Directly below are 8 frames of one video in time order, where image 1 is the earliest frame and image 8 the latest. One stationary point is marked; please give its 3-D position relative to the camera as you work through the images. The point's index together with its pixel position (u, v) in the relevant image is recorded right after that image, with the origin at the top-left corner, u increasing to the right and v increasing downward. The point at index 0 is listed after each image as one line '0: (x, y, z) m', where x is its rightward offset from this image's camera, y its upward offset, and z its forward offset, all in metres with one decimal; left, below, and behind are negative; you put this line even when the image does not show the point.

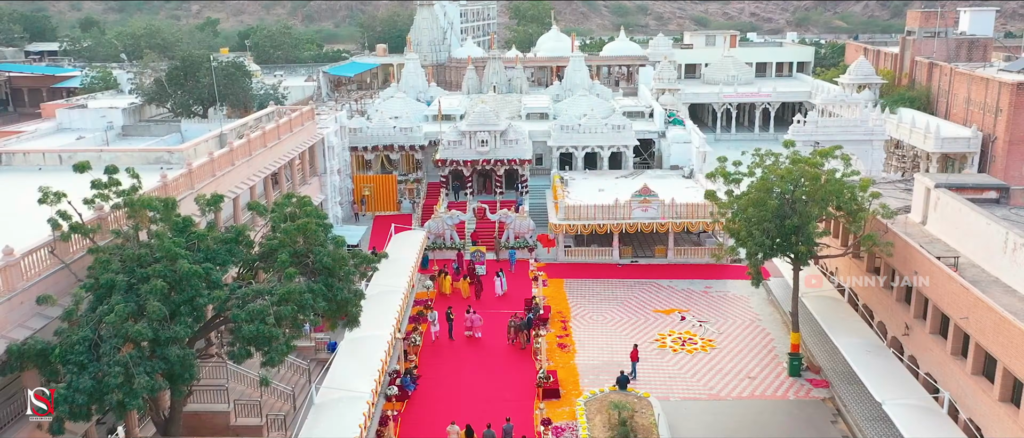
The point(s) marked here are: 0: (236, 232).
0: (-5.7, -0.3, +16.6) m
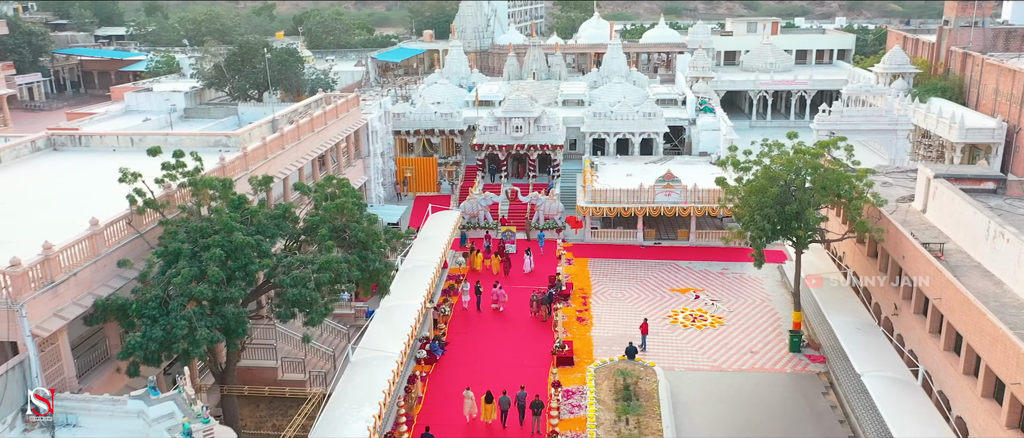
0: (-5.4, +0.2, +19.0) m
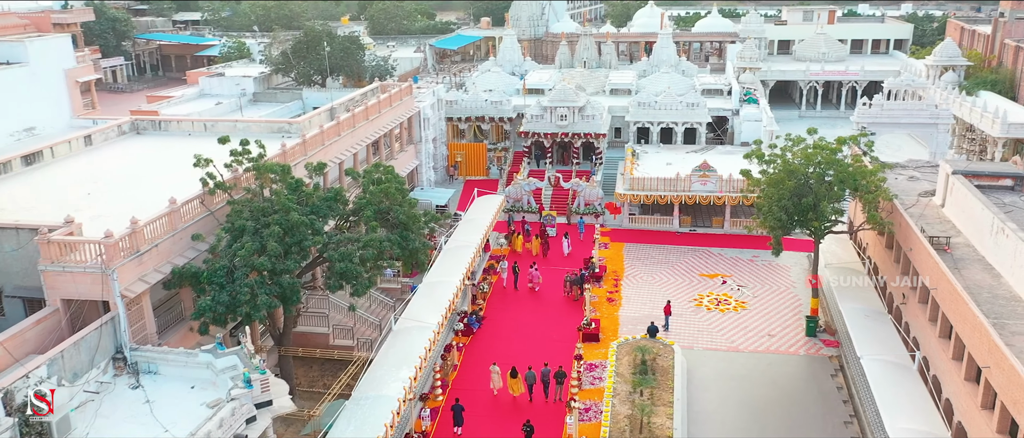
0: (-4.7, +0.7, +21.4) m
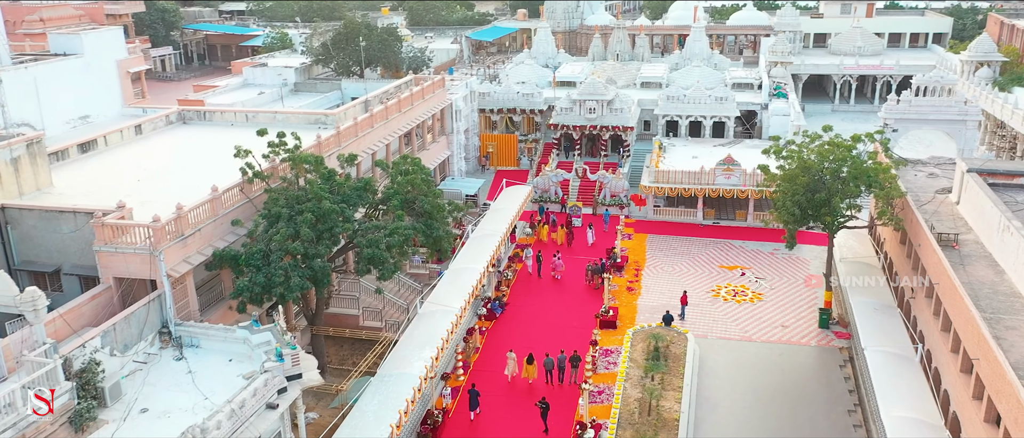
0: (-4.2, +1.0, +22.8) m
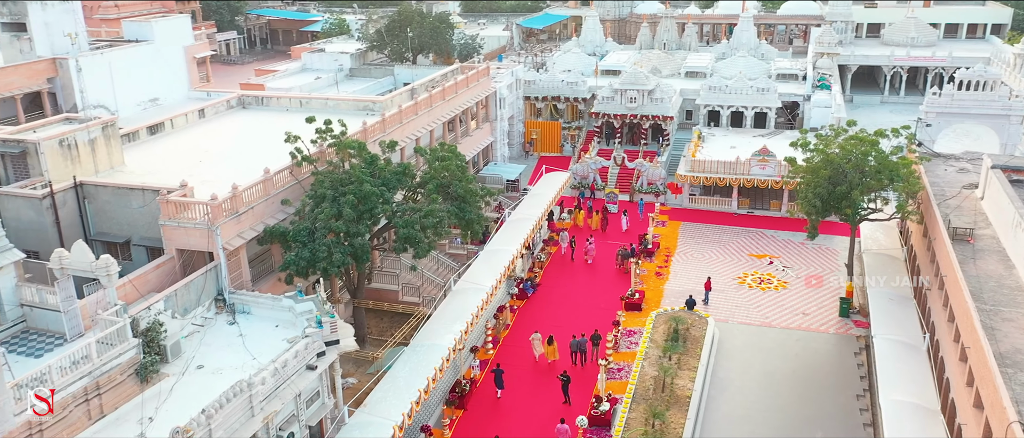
0: (-3.3, +1.6, +24.6) m
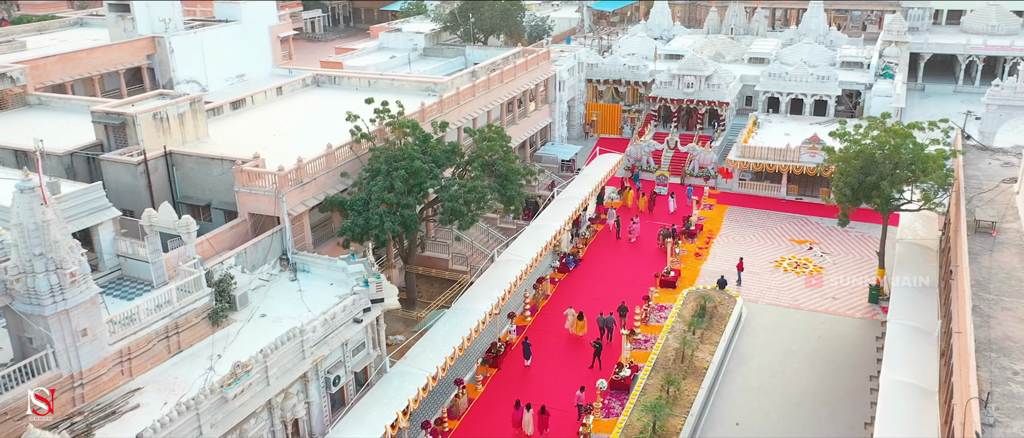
0: (-2.0, +2.4, +26.8) m
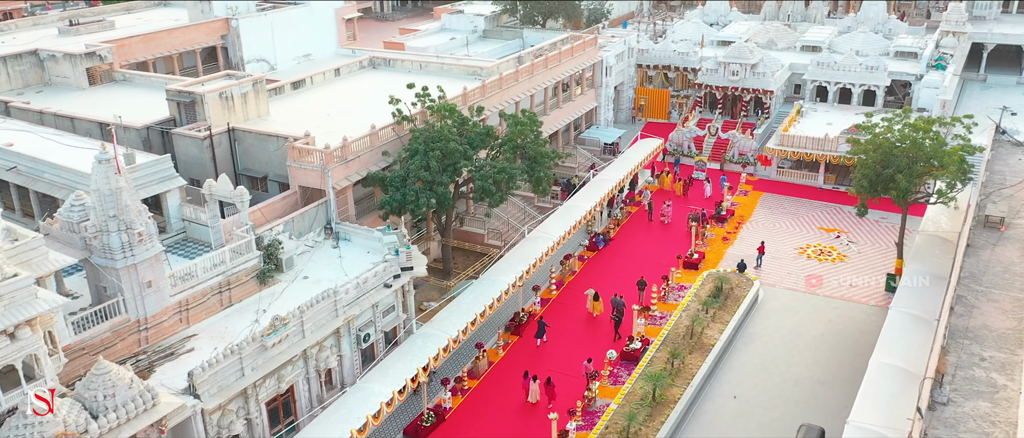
0: (-0.9, +3.2, +28.9) m
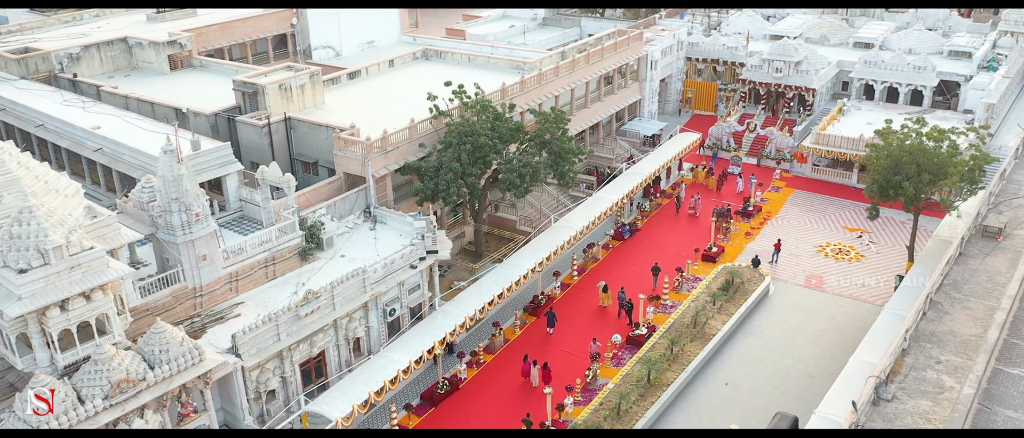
0: (+0.2, +3.6, +31.3) m
